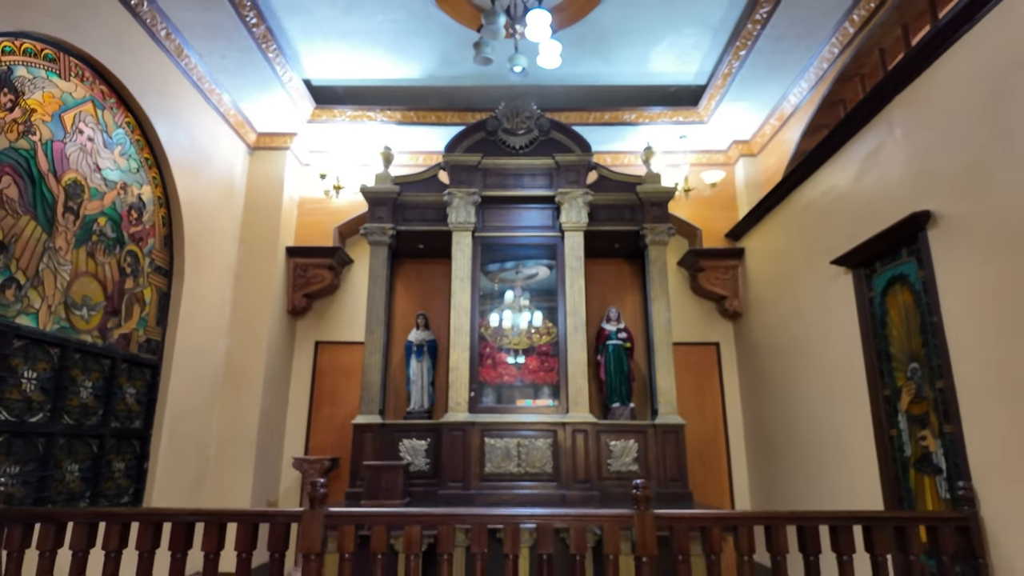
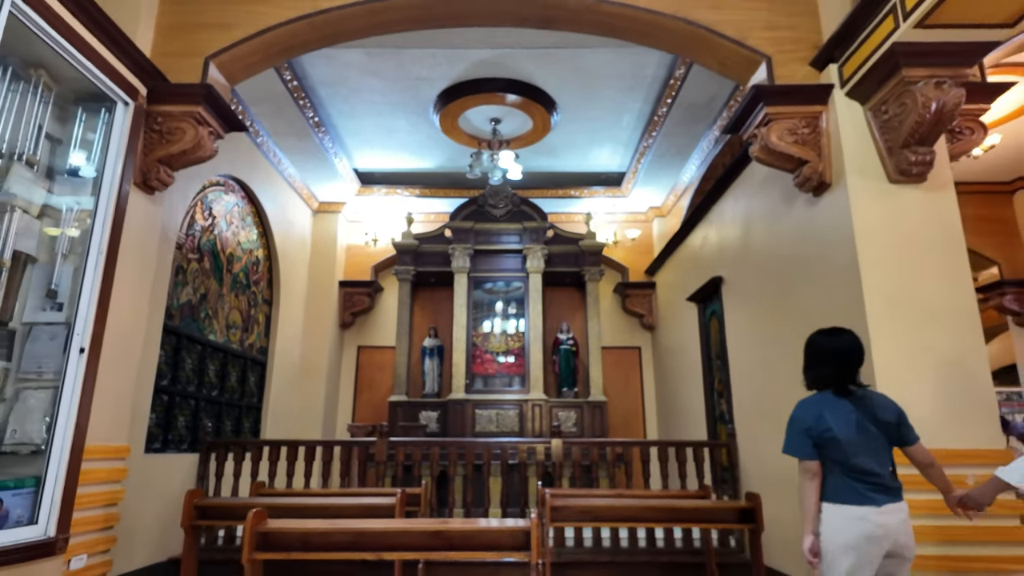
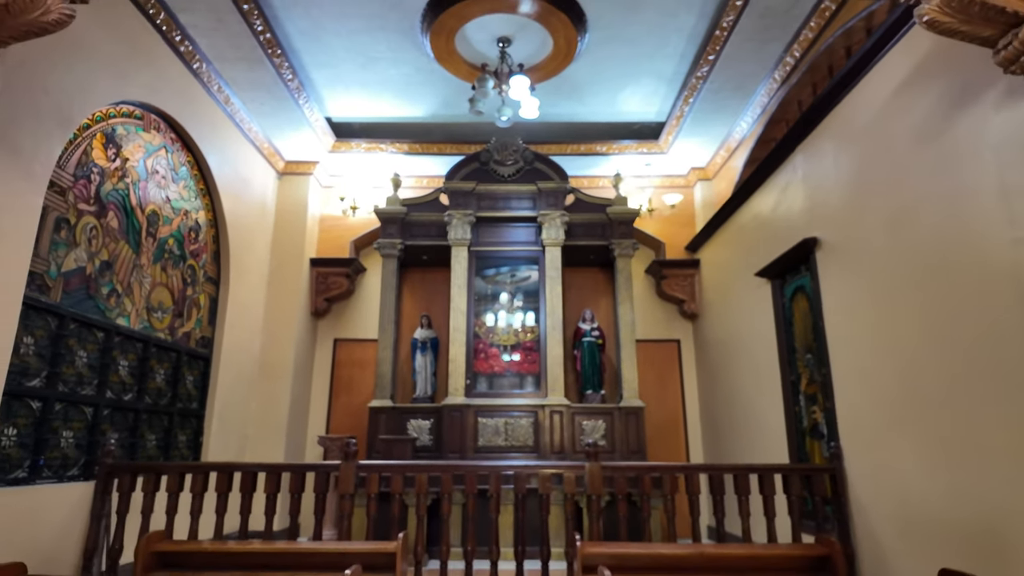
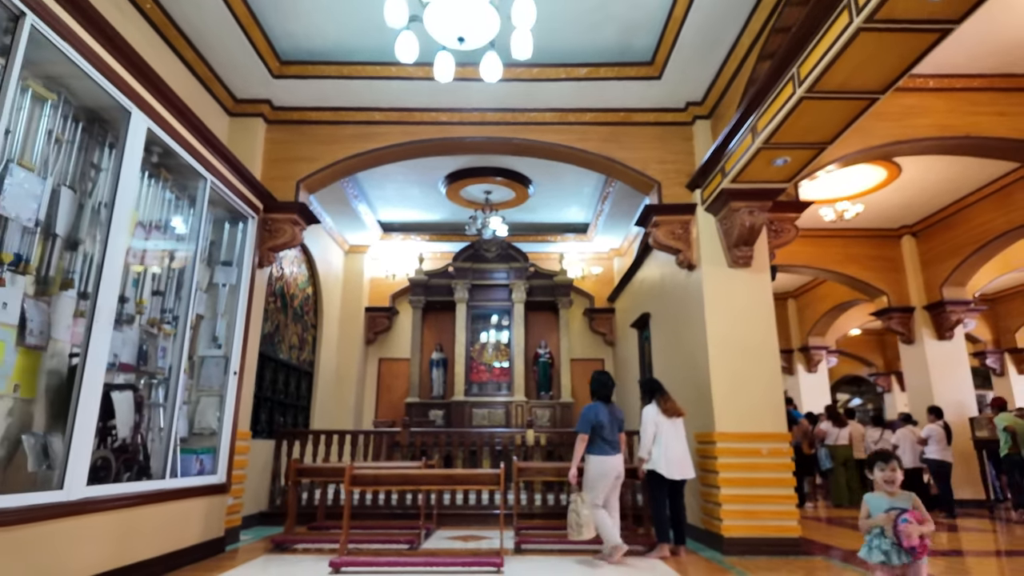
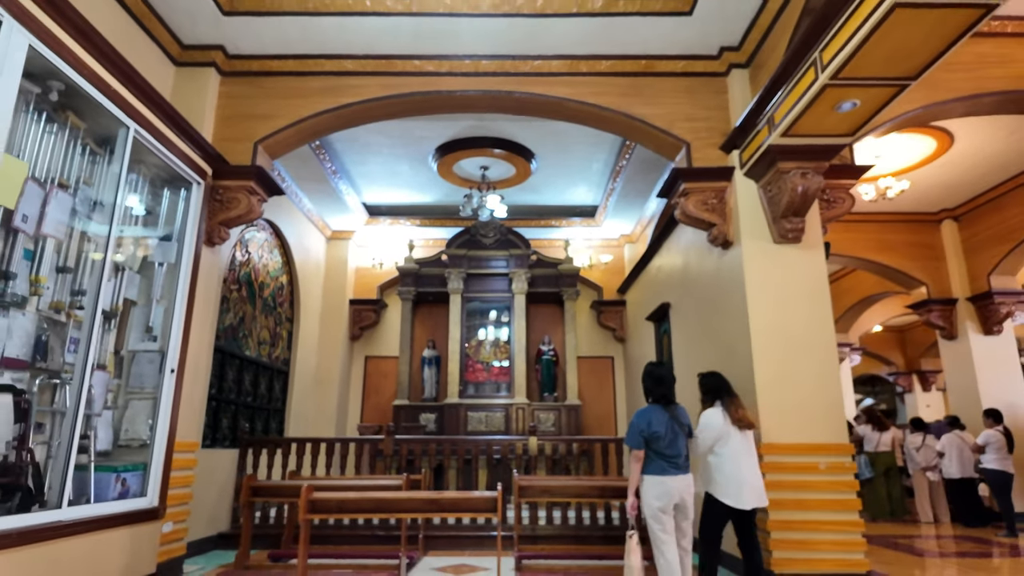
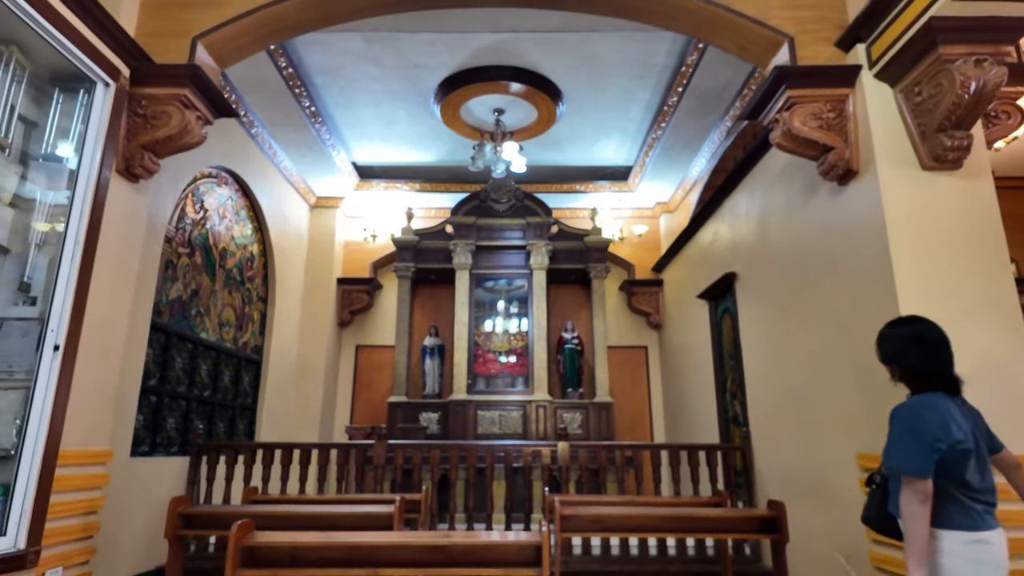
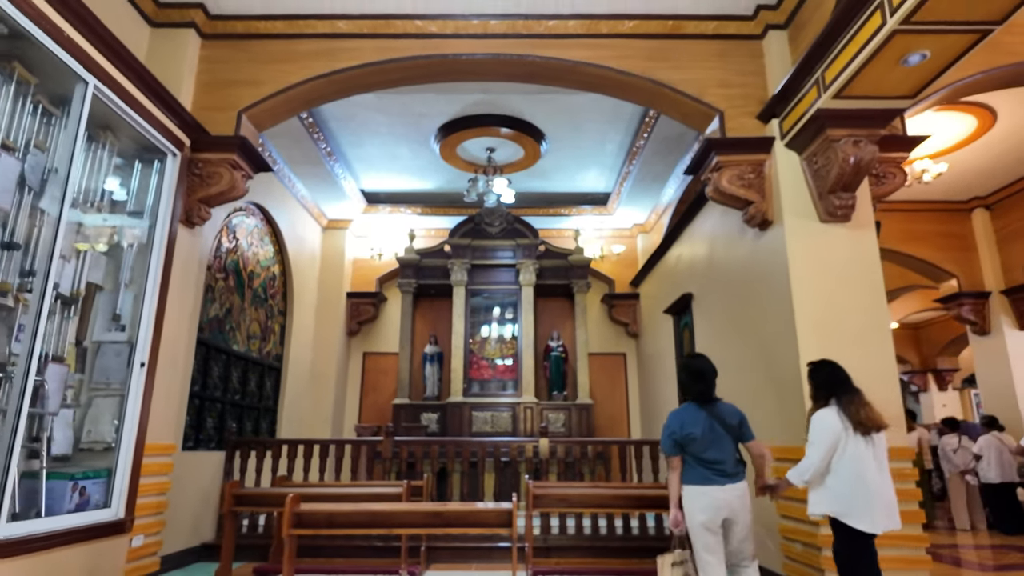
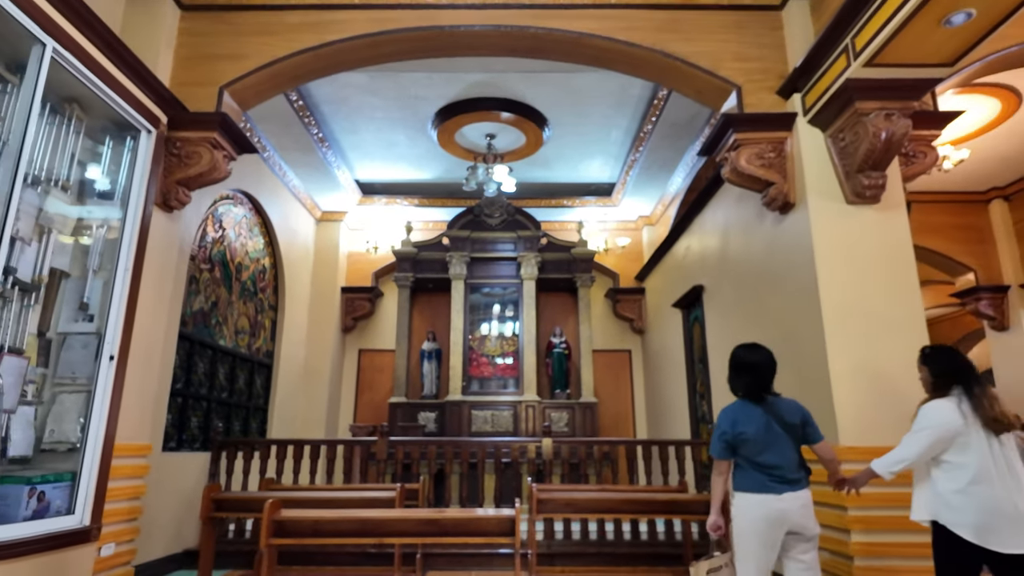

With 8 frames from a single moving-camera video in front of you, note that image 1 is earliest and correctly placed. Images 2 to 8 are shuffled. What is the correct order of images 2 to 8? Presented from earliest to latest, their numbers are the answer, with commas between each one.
3, 6, 2, 8, 7, 5, 4
